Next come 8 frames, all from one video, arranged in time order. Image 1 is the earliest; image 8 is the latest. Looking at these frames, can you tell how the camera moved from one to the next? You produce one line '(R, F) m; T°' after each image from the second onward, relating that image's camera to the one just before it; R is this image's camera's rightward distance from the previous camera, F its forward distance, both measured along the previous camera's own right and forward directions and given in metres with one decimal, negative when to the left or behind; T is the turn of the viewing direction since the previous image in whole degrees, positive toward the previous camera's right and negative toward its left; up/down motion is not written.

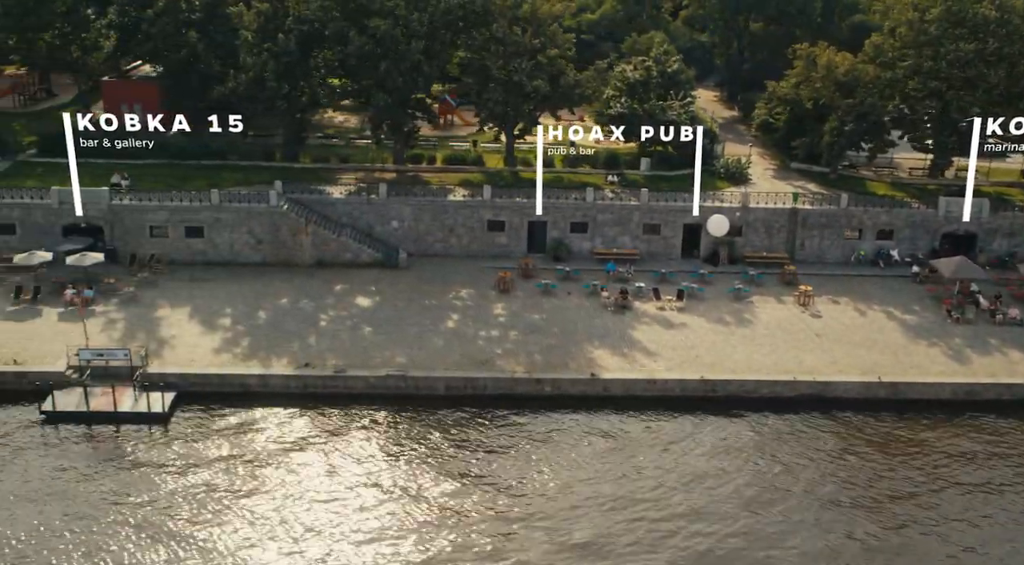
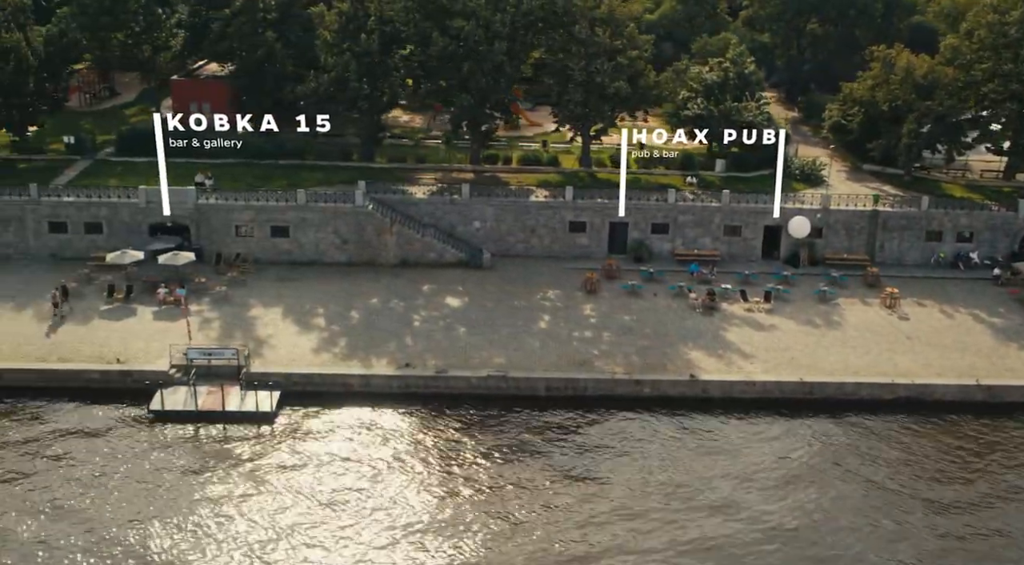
(-3.8, -0.1) m; 0°
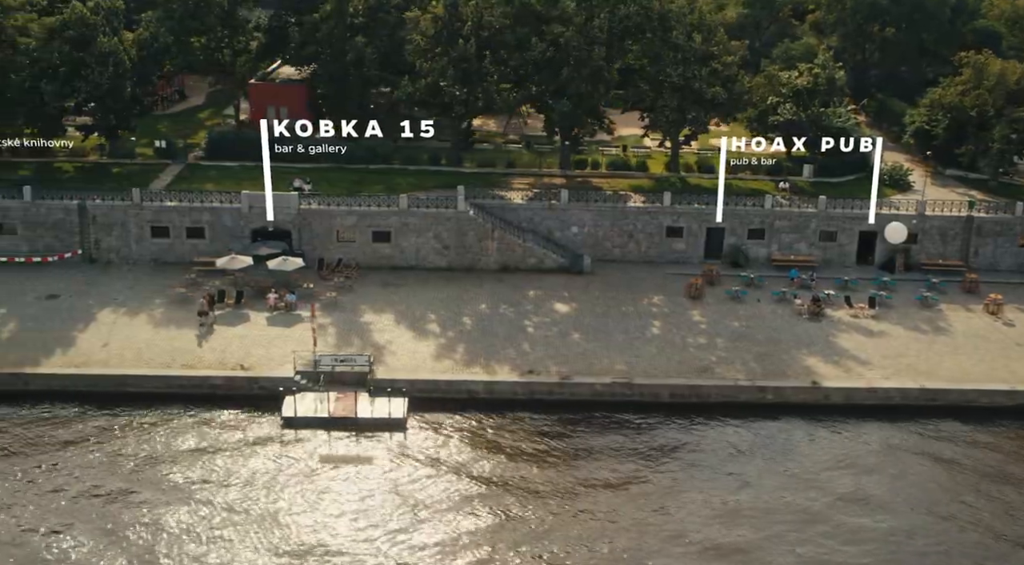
(-5.1, -0.1) m; 0°
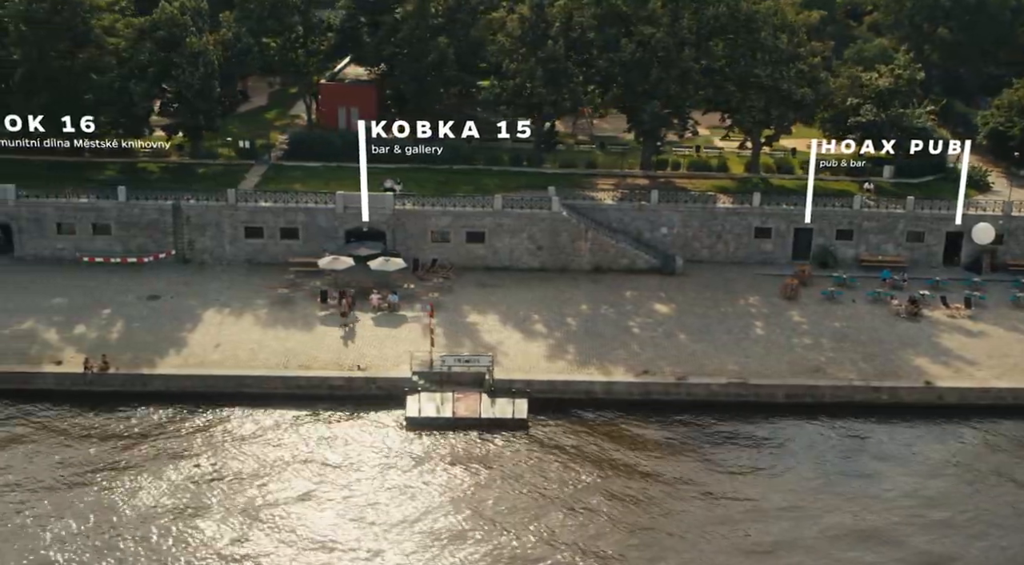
(-4.9, -0.1) m; 0°
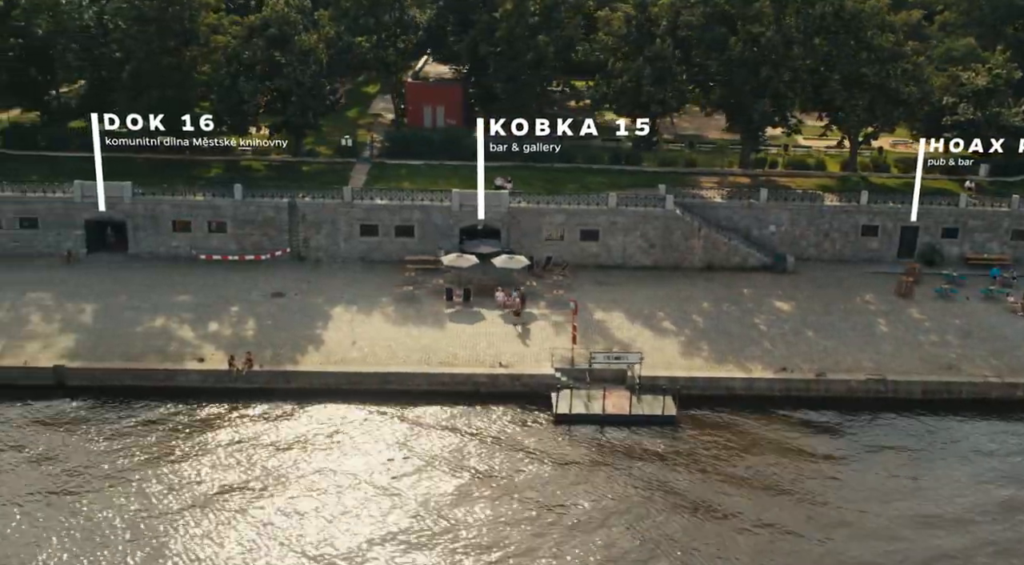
(-5.9, -0.1) m; 0°
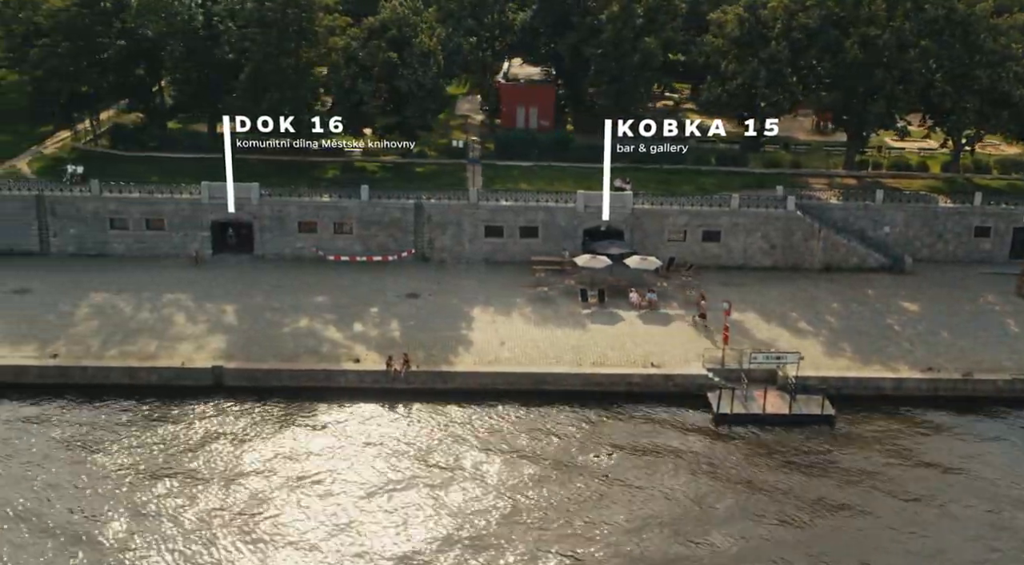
(-6.4, -0.2) m; 0°
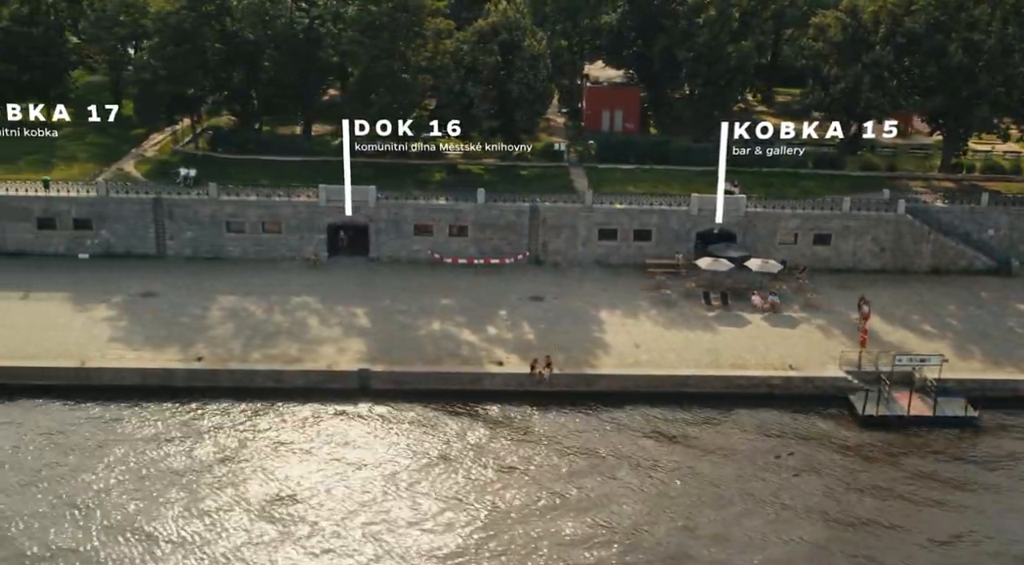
(-5.9, -0.2) m; 0°
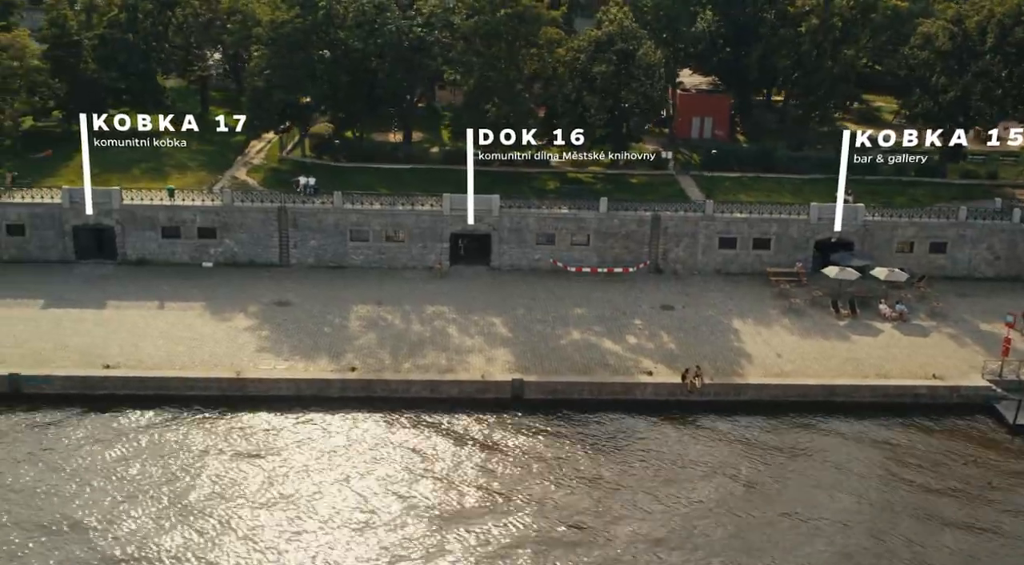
(-6.3, -0.2) m; 0°
